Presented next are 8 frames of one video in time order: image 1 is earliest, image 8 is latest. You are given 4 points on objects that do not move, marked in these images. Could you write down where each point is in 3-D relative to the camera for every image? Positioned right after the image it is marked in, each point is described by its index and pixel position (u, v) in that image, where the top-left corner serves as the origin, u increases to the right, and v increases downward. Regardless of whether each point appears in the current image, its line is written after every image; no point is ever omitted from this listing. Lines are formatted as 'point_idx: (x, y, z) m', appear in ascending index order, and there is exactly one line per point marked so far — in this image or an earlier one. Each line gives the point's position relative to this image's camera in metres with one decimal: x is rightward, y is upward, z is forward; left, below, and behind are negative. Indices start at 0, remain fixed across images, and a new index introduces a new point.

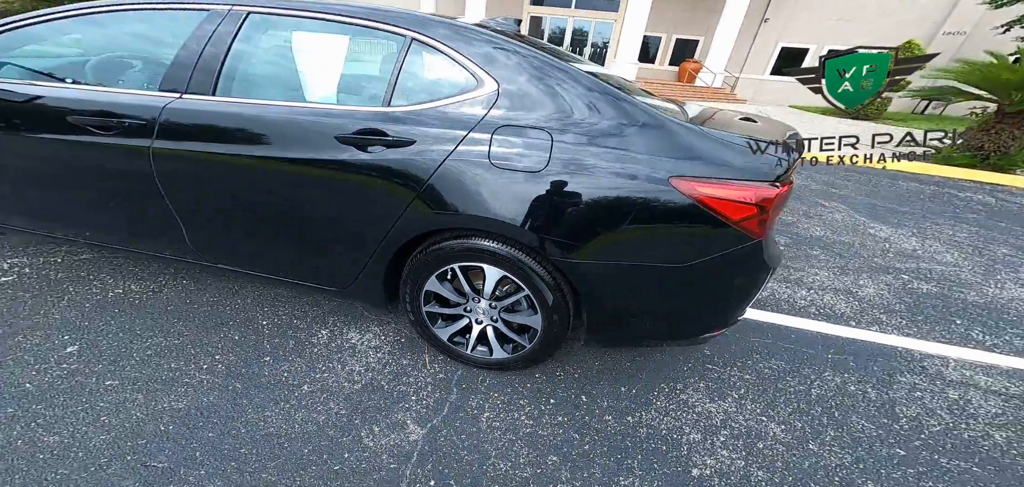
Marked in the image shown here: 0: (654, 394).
0: (+0.5, -0.5, +1.3) m
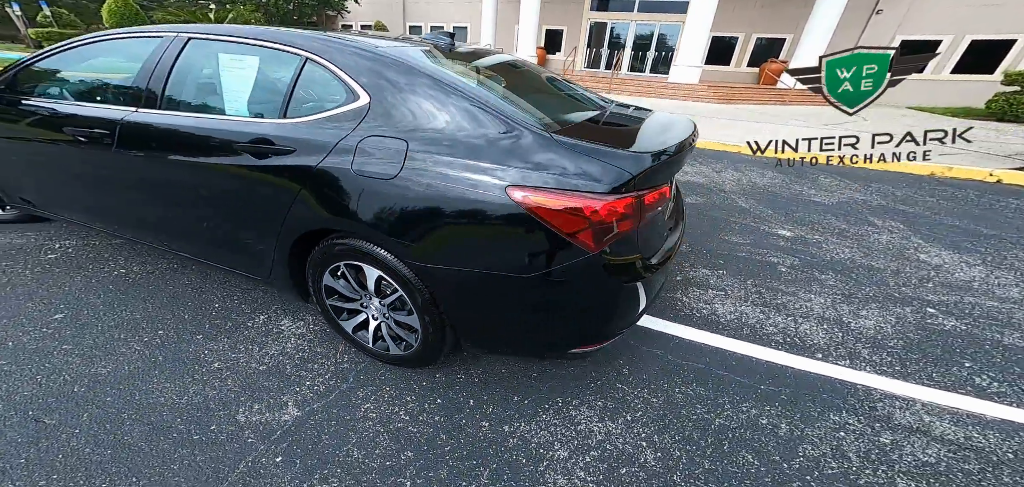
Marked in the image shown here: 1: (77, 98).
0: (+0.1, -0.6, +1.3) m
1: (-1.9, +0.7, +1.8) m
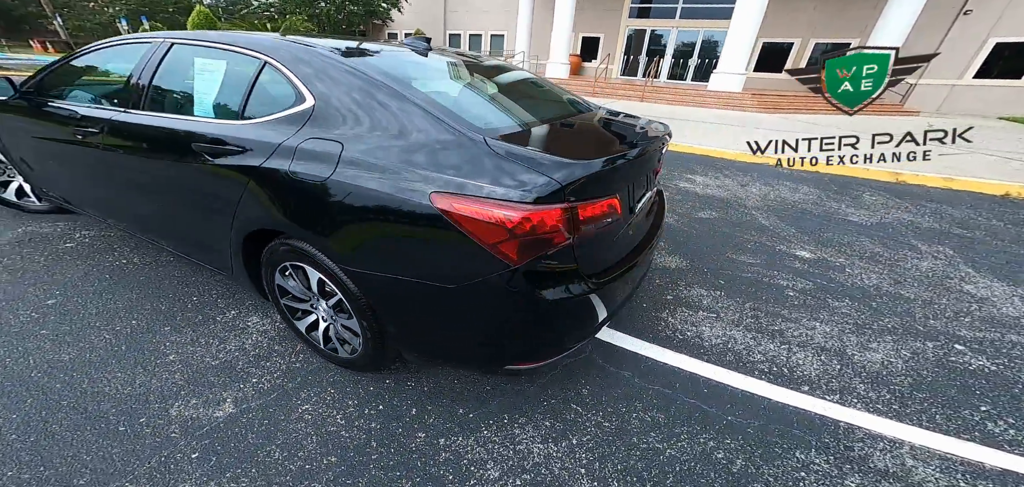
0: (-0.1, -0.6, +1.3) m
1: (-2.0, +0.7, +1.9) m
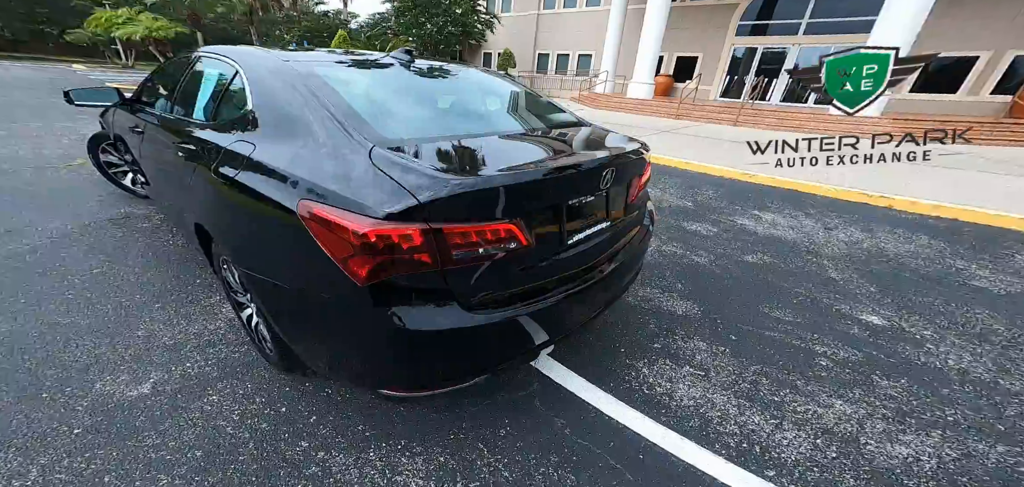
0: (-0.4, -0.7, +1.3) m
1: (-2.1, +0.8, +2.3) m
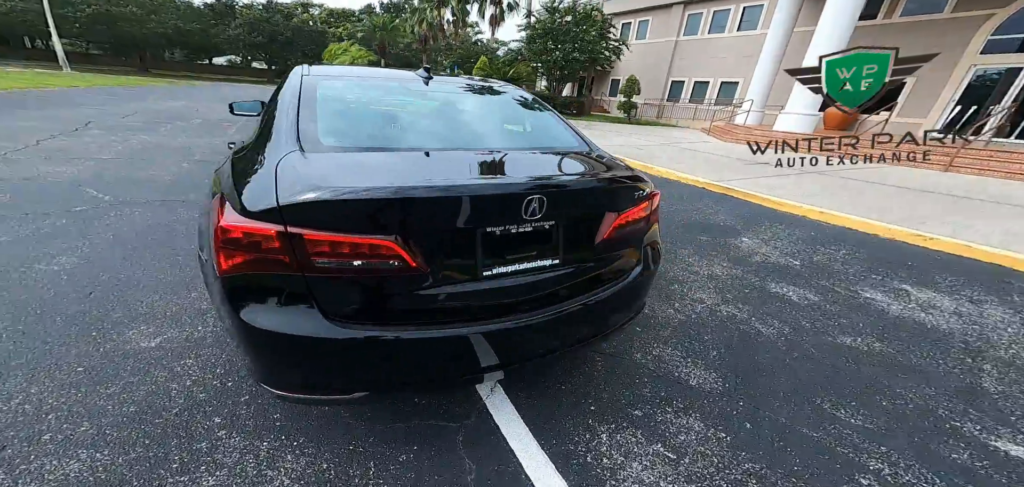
0: (-0.8, -0.7, +1.4) m
1: (-1.8, +0.9, +2.9) m
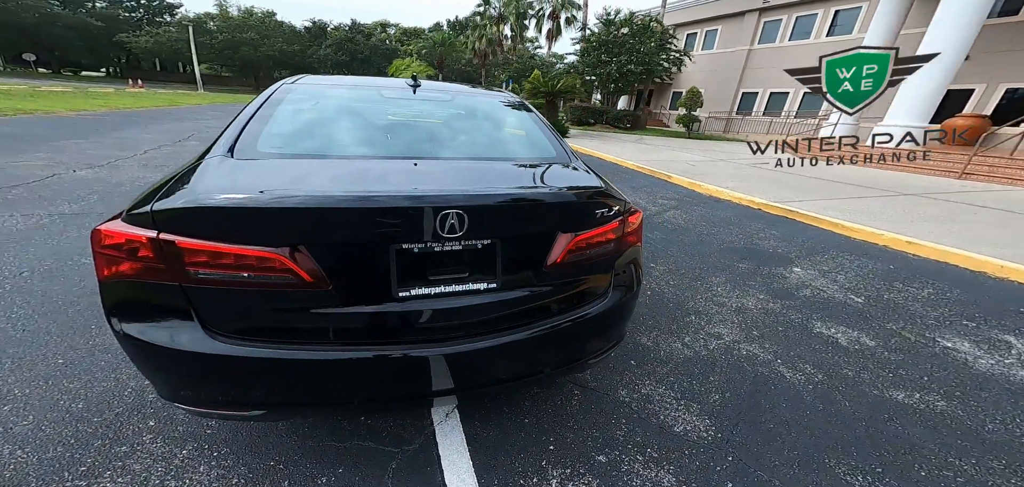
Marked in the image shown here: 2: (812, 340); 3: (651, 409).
0: (-1.0, -0.7, +1.4) m
1: (-1.8, +0.9, +3.1) m
2: (+2.1, -0.6, +2.8) m
3: (+0.7, -0.8, +1.9) m
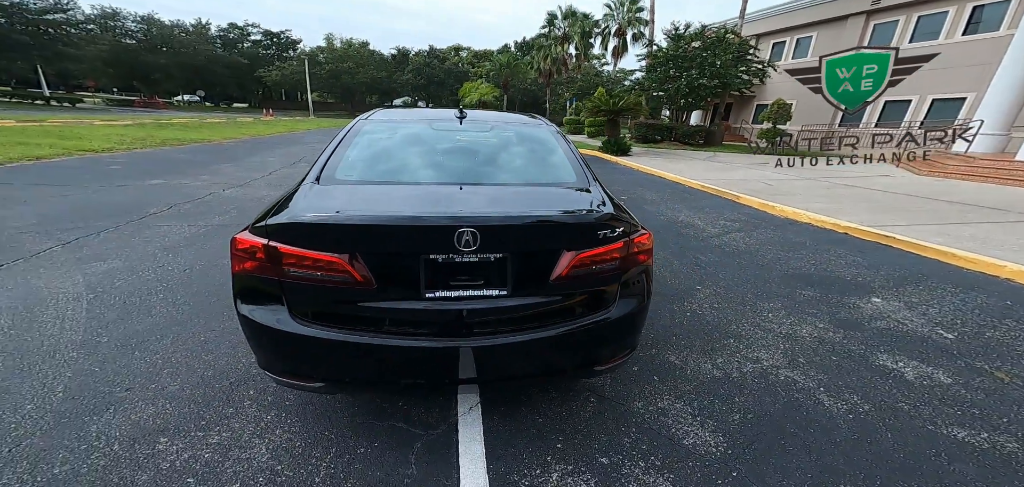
0: (-1.0, -0.7, +1.8) m
1: (-1.4, +0.8, +3.6) m
2: (+2.3, -0.8, +2.6) m
3: (+0.7, -0.9, +1.9) m
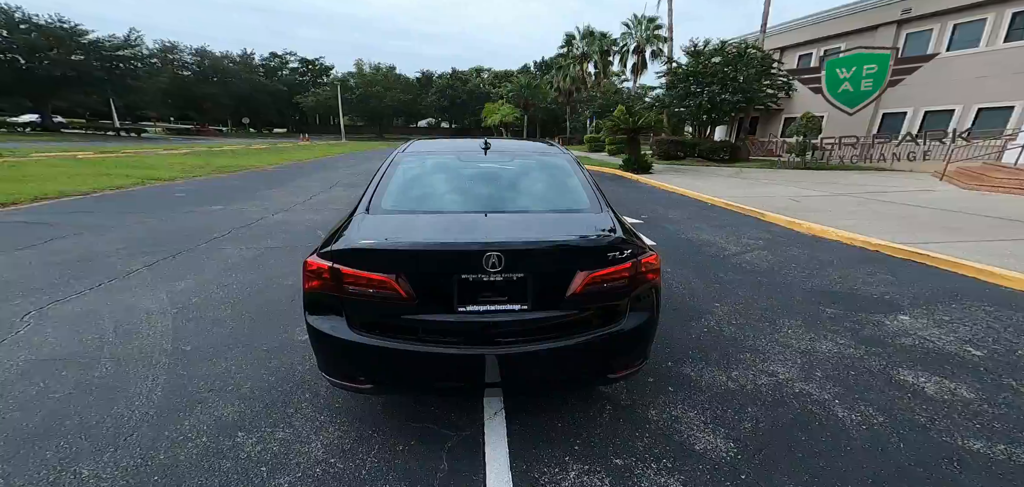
0: (-0.9, -0.8, +2.0) m
1: (-1.2, +0.6, +3.9) m
2: (+2.5, -1.0, +2.6) m
3: (+0.9, -1.0, +2.1) m
